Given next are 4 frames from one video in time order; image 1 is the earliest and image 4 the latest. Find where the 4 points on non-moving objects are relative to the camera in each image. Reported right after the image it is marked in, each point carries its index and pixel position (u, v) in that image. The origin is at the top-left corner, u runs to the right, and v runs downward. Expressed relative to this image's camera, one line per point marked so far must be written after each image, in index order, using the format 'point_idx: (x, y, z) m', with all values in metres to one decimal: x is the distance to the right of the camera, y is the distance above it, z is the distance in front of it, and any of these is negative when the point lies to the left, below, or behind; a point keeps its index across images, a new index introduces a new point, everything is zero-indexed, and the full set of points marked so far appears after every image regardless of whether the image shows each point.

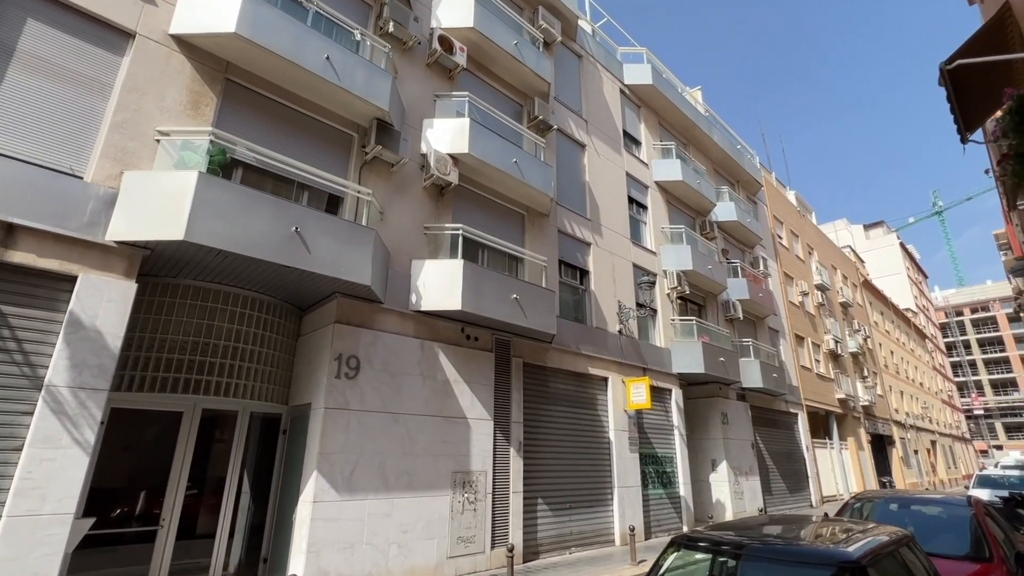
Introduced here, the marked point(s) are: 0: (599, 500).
0: (+1.8, -4.5, +10.7) m
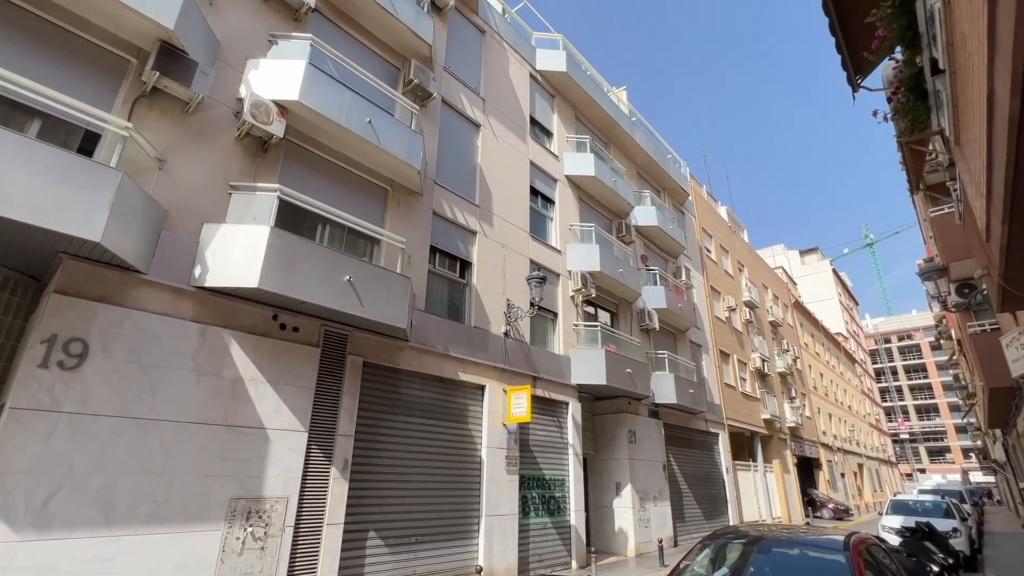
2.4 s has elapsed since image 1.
0: (-0.9, -4.3, +8.9) m
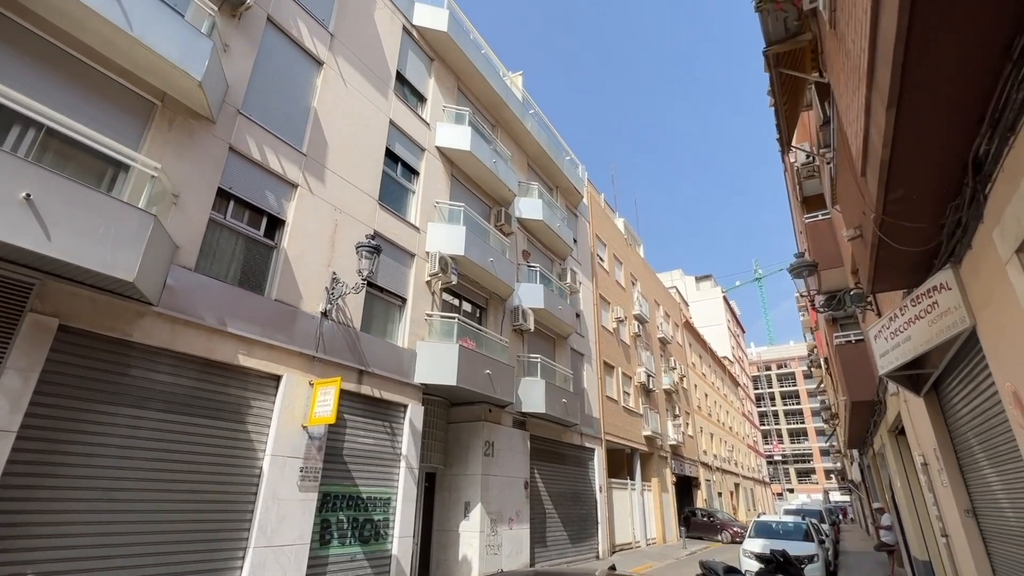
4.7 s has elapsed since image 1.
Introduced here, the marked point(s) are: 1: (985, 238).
0: (-3.9, -3.6, +6.5) m
1: (+2.9, +0.3, +3.1) m
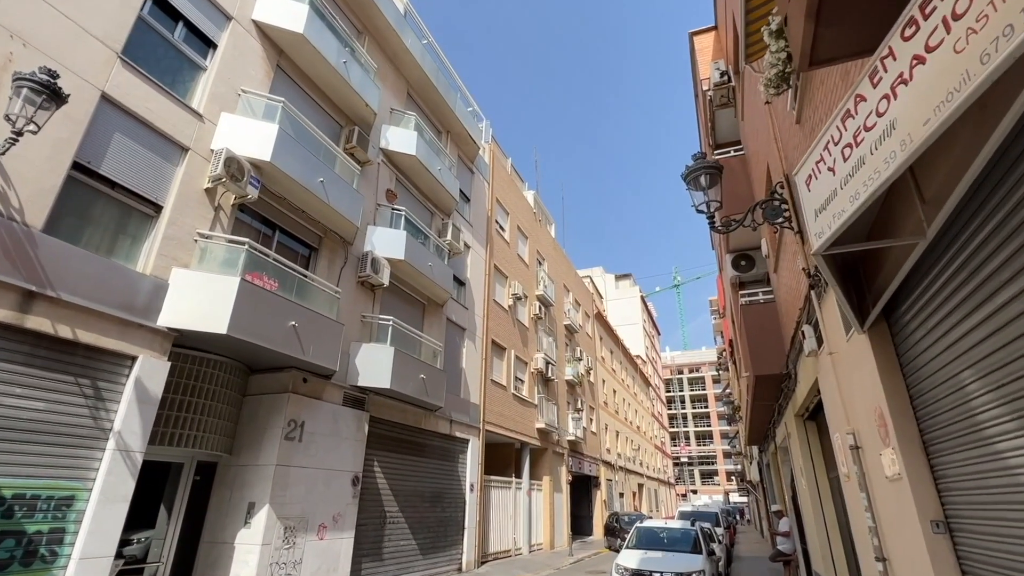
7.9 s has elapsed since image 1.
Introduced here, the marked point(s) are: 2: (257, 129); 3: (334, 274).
0: (-6.4, -2.1, +2.9) m
1: (+1.1, +1.4, +0.5) m
2: (-4.3, +2.7, +8.7) m
3: (-3.7, +0.3, +10.6) m
